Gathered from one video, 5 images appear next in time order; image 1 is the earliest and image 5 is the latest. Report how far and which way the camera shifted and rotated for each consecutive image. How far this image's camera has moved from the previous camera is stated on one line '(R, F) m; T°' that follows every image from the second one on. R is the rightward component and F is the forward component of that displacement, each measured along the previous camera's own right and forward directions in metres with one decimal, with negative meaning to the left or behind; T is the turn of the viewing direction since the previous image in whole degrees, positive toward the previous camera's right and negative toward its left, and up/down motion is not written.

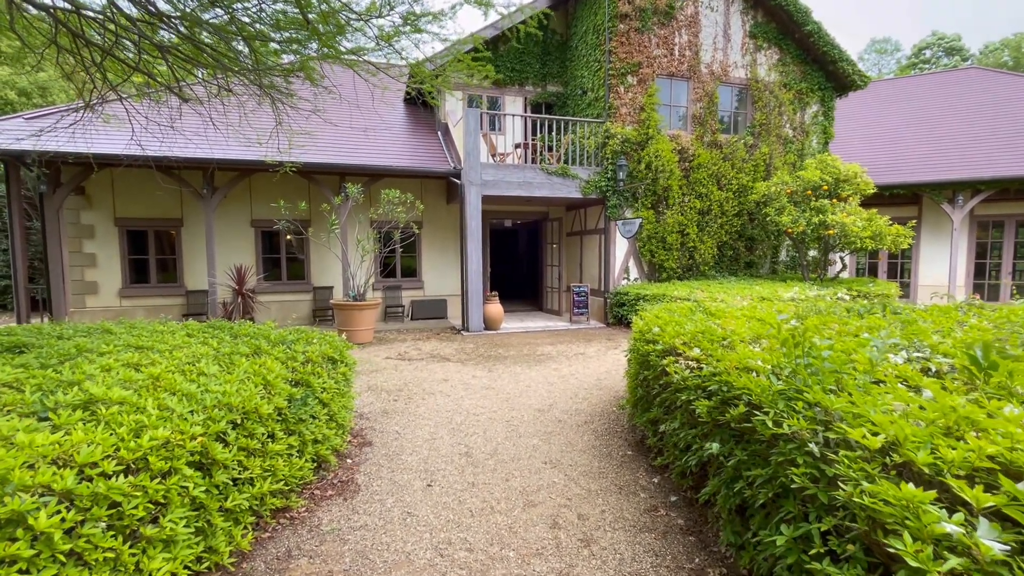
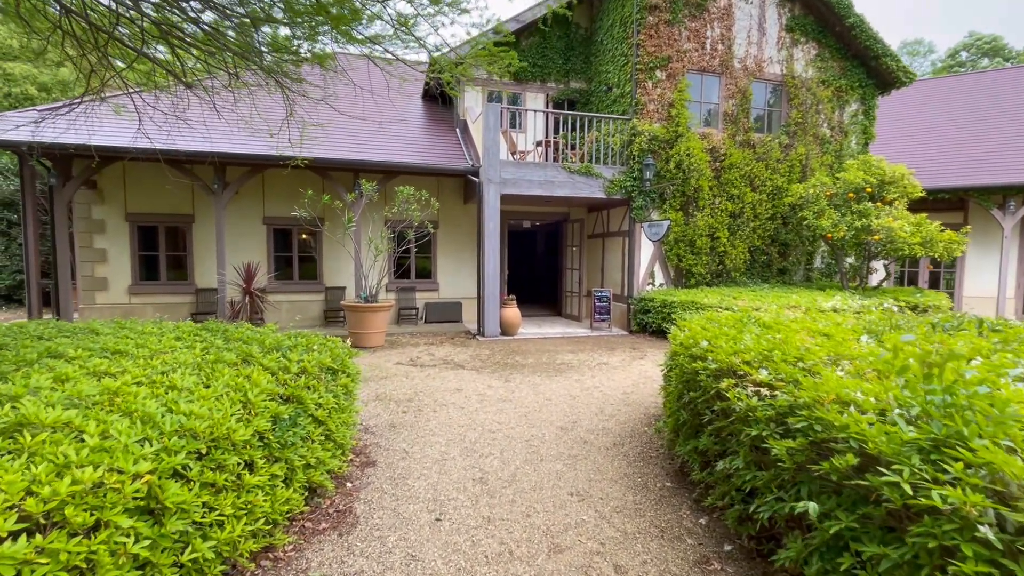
(-0.1, +0.4) m; -2°
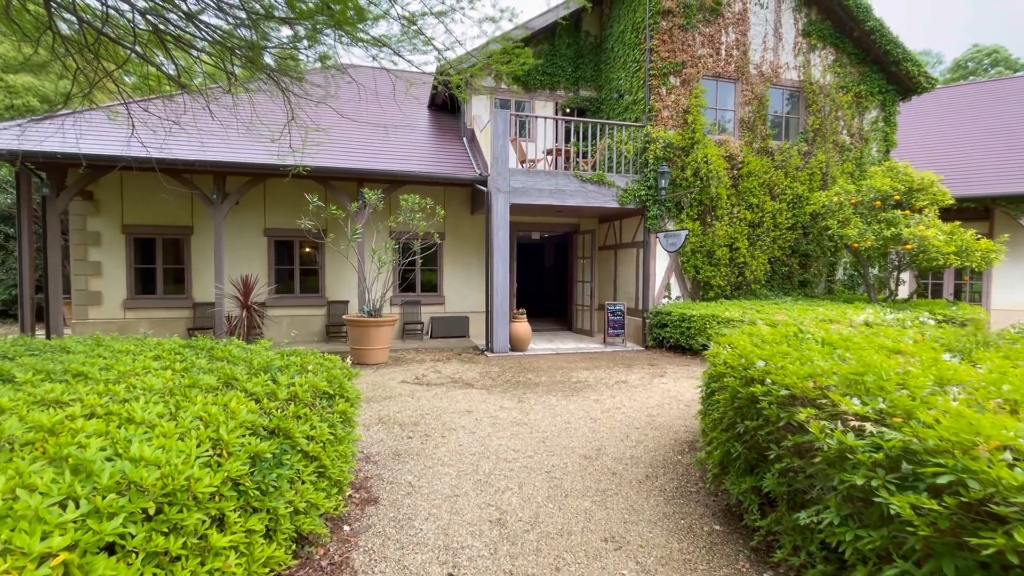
(-0.1, +0.4) m; 0°
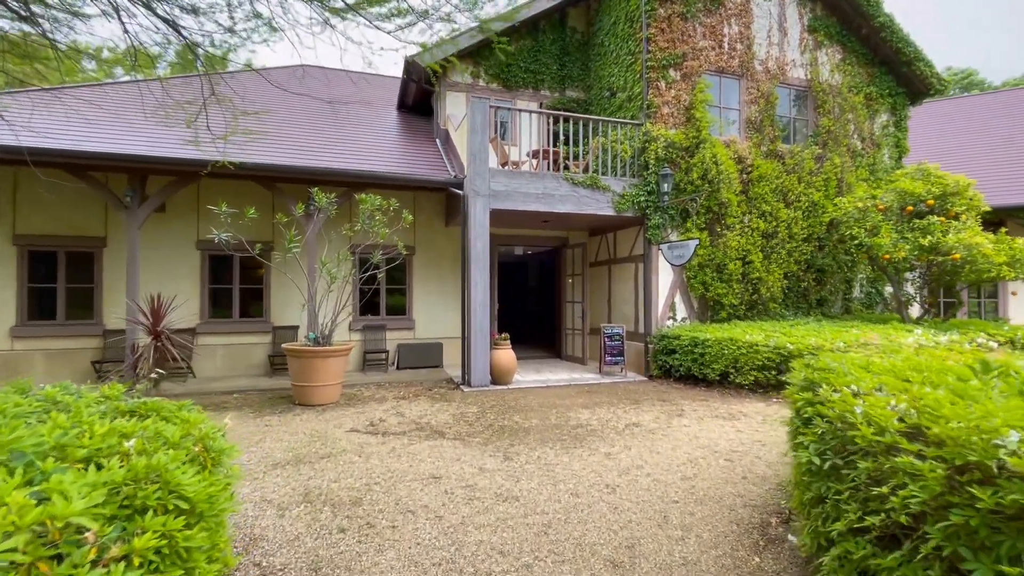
(0.0, +1.2) m; +3°
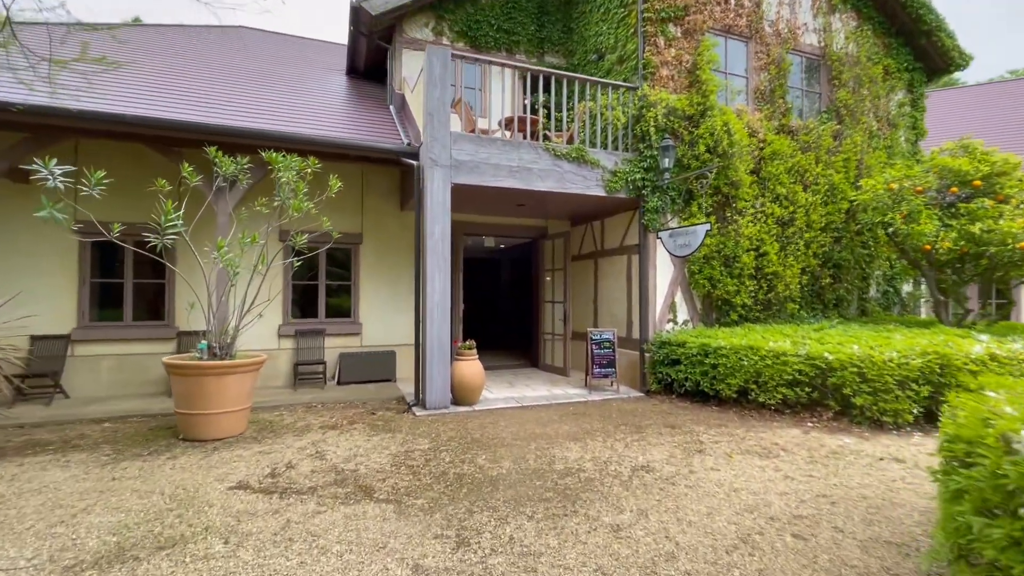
(+0.1, +1.3) m; +3°
